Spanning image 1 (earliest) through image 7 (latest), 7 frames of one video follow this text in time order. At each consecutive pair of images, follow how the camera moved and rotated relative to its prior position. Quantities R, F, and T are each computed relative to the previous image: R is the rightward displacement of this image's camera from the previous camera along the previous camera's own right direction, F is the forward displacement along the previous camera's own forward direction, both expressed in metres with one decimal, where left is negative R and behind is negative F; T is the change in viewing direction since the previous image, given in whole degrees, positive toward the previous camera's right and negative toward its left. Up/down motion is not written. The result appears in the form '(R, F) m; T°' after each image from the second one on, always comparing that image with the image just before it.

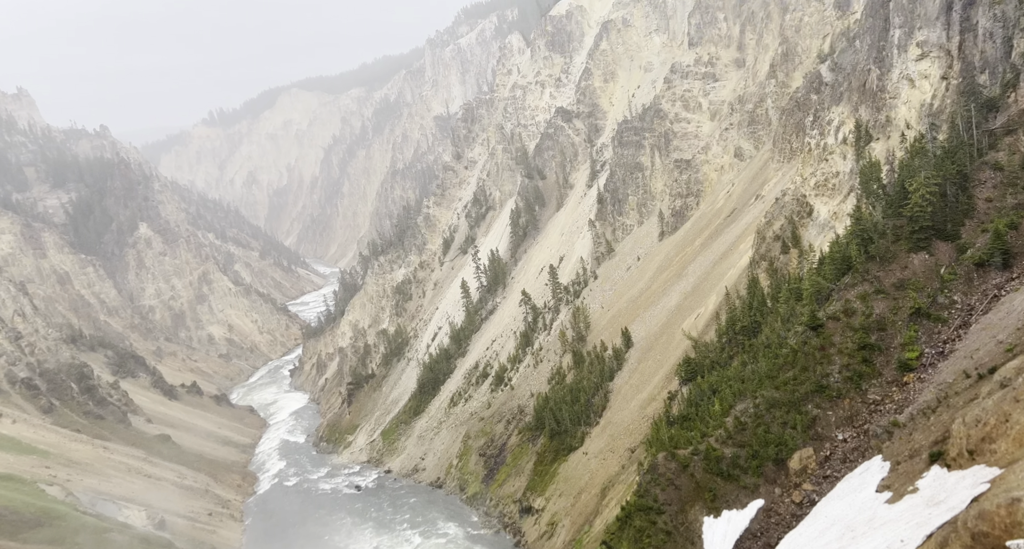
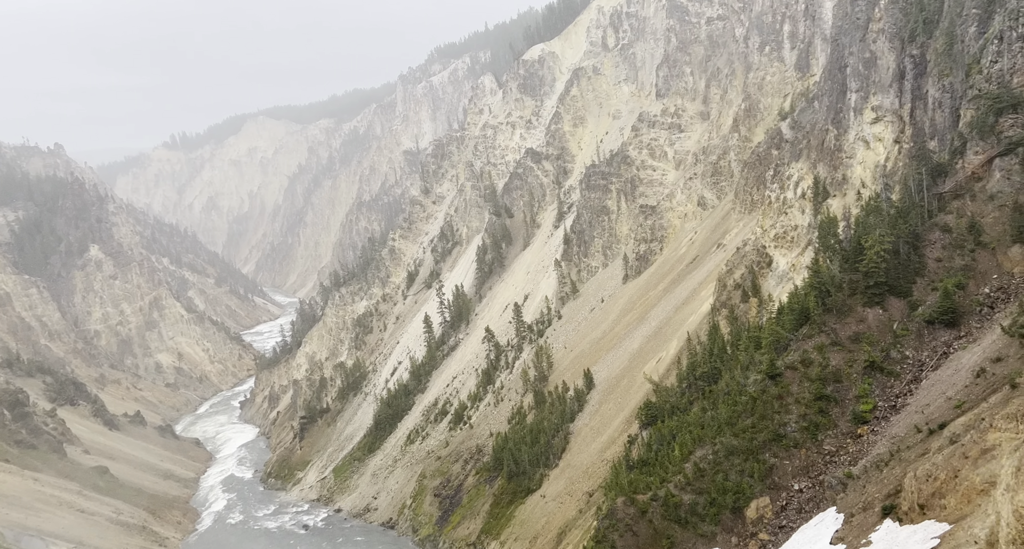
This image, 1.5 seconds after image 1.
(+0.1, -0.4) m; +2°
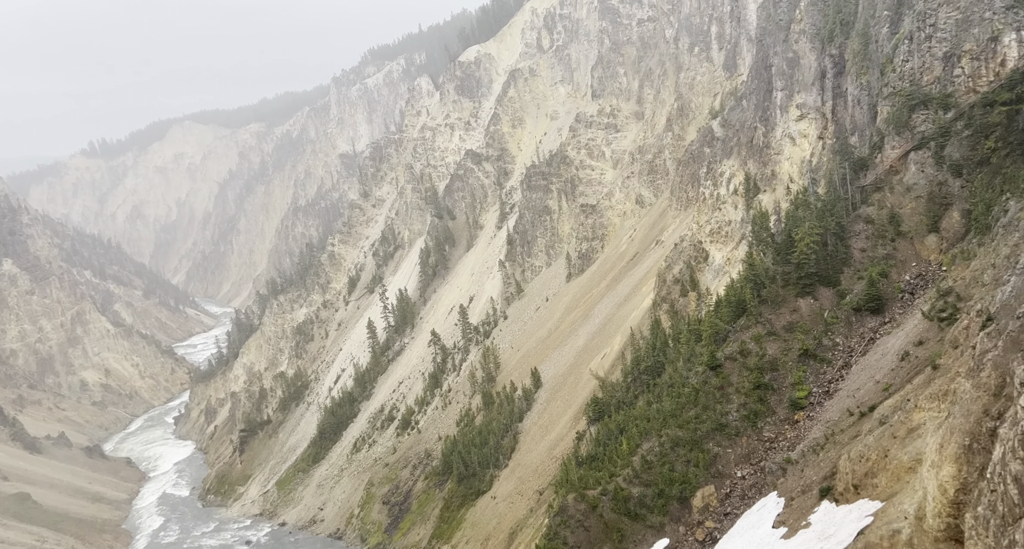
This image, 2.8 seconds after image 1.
(+0.1, -0.7) m; +3°
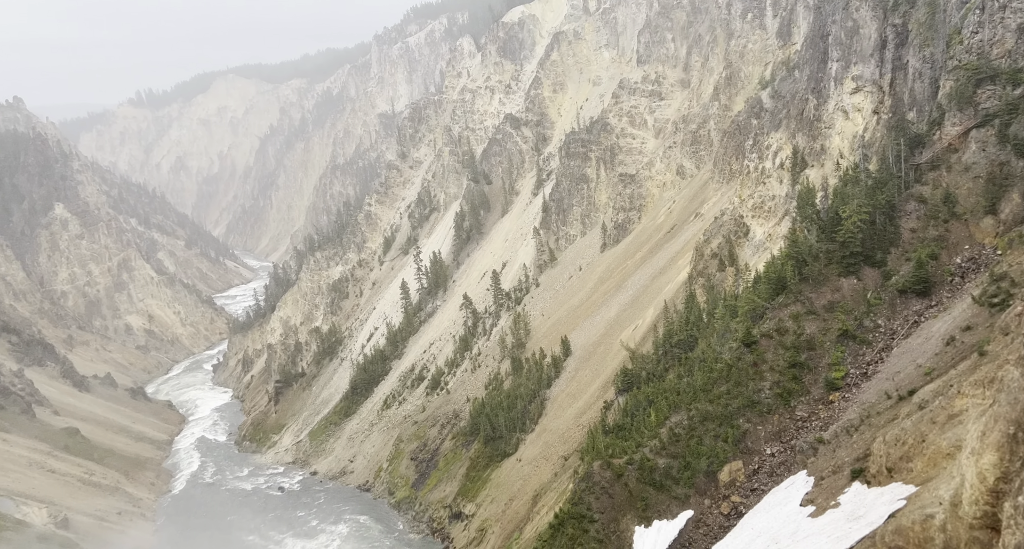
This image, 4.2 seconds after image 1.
(-0.3, +0.3) m; -2°
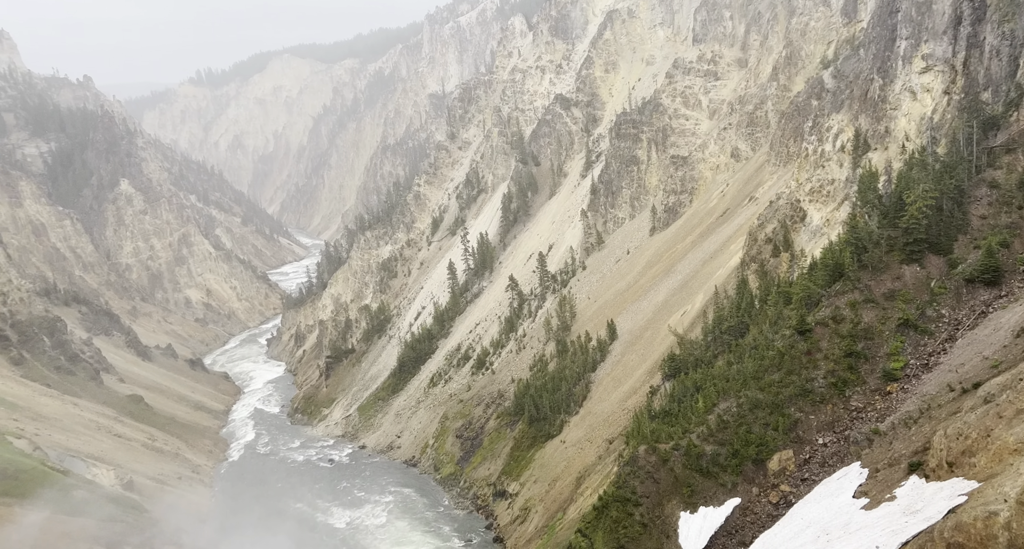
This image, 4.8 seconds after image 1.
(-0.2, +0.6) m; -3°
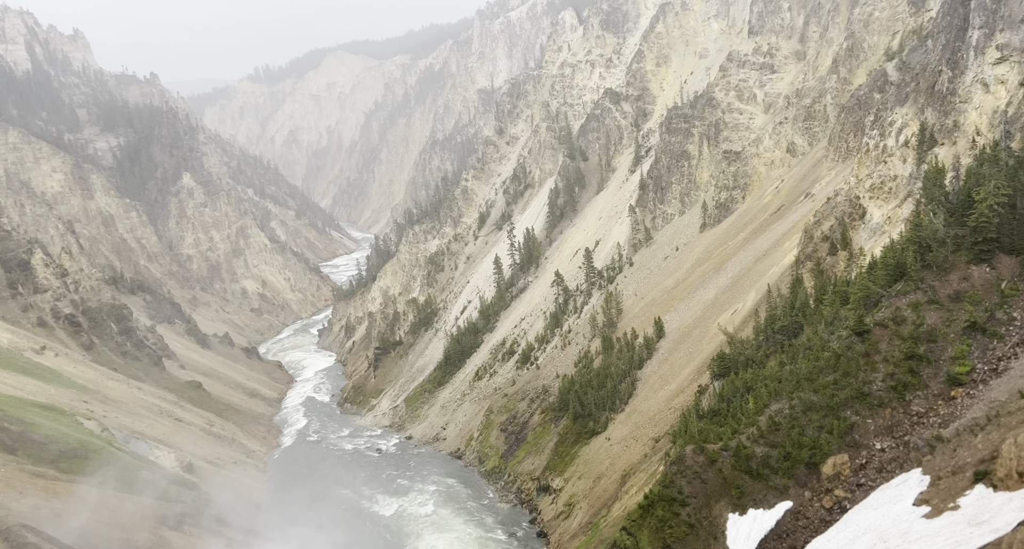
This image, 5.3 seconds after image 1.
(-0.2, +0.8) m; -3°
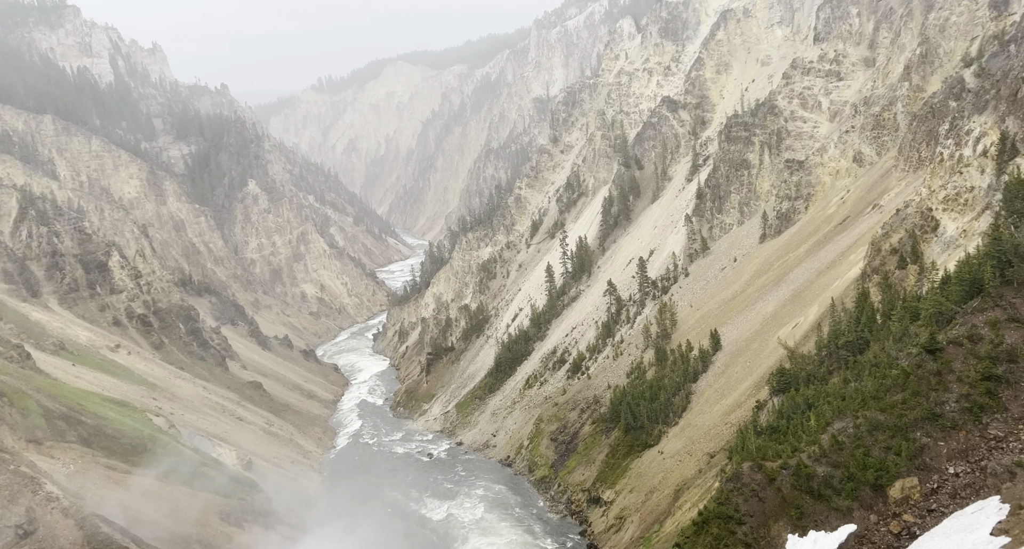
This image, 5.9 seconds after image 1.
(-0.2, +1.0) m; -3°
